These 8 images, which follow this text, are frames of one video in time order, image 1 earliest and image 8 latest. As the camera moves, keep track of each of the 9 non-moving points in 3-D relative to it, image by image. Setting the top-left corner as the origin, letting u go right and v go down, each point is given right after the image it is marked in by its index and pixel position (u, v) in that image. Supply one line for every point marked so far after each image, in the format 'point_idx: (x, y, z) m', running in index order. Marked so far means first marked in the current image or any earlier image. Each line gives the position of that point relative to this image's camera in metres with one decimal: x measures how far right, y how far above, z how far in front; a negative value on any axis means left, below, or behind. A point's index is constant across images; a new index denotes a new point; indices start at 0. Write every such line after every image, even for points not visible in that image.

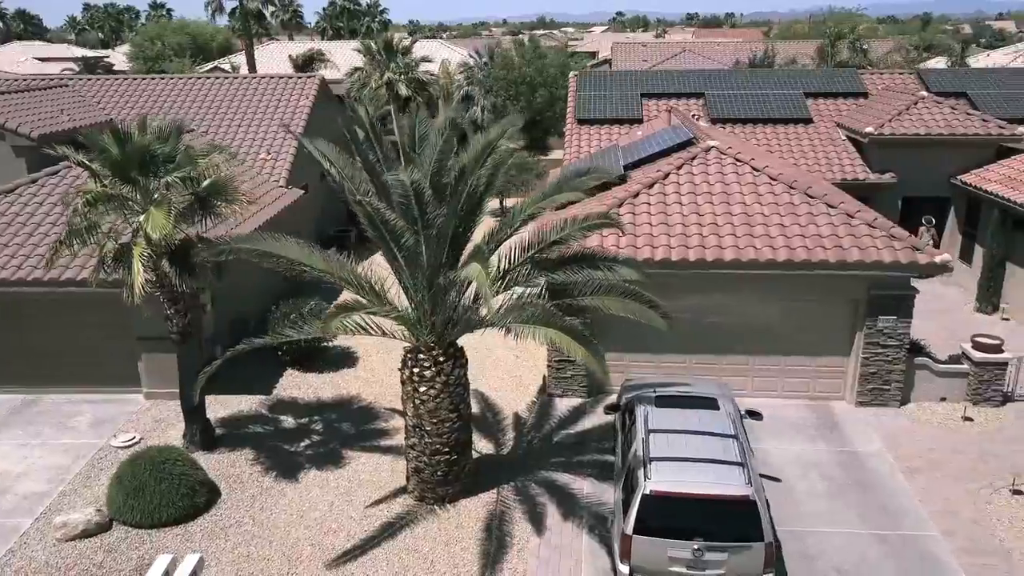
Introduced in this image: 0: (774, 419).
0: (+3.4, -1.8, +14.1) m
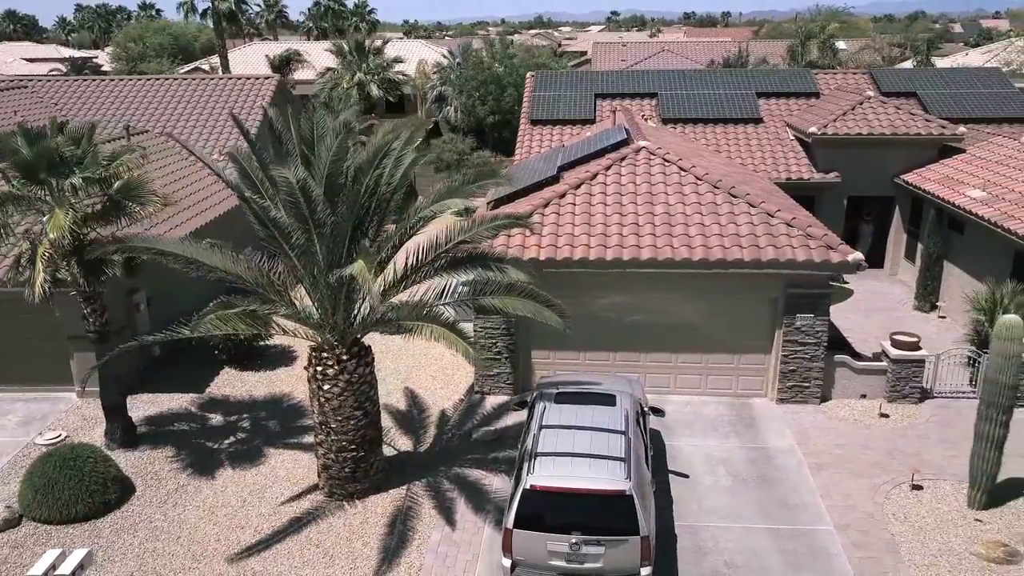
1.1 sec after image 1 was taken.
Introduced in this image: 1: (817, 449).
0: (+2.4, -1.7, +14.2) m
1: (+3.8, -2.0, +13.1) m
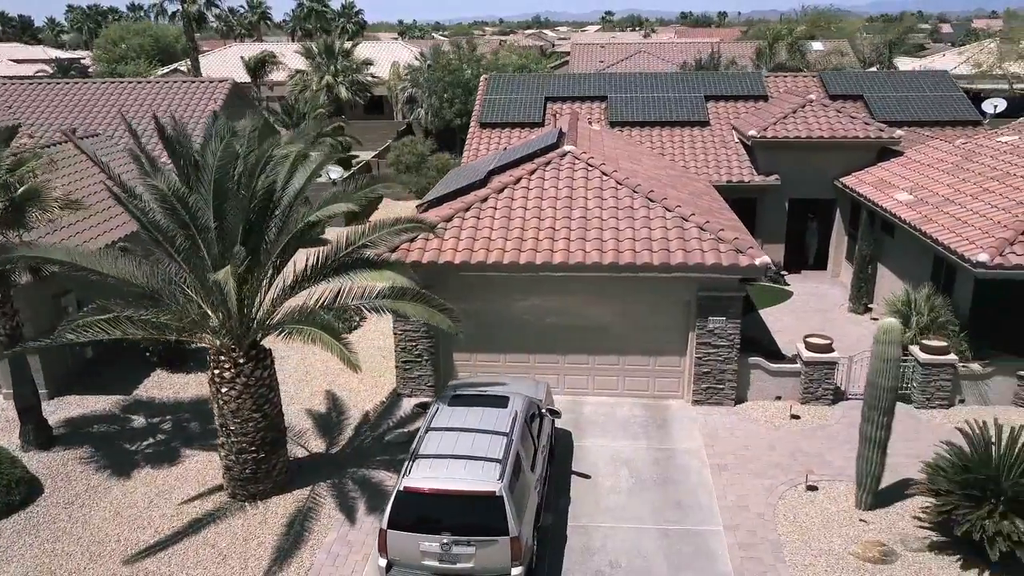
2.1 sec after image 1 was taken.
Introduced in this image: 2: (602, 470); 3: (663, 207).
0: (+1.3, -1.8, +14.4) m
1: (+2.6, -2.0, +13.3) m
2: (+1.1, -2.2, +12.8) m
3: (+2.1, +1.1, +15.0) m
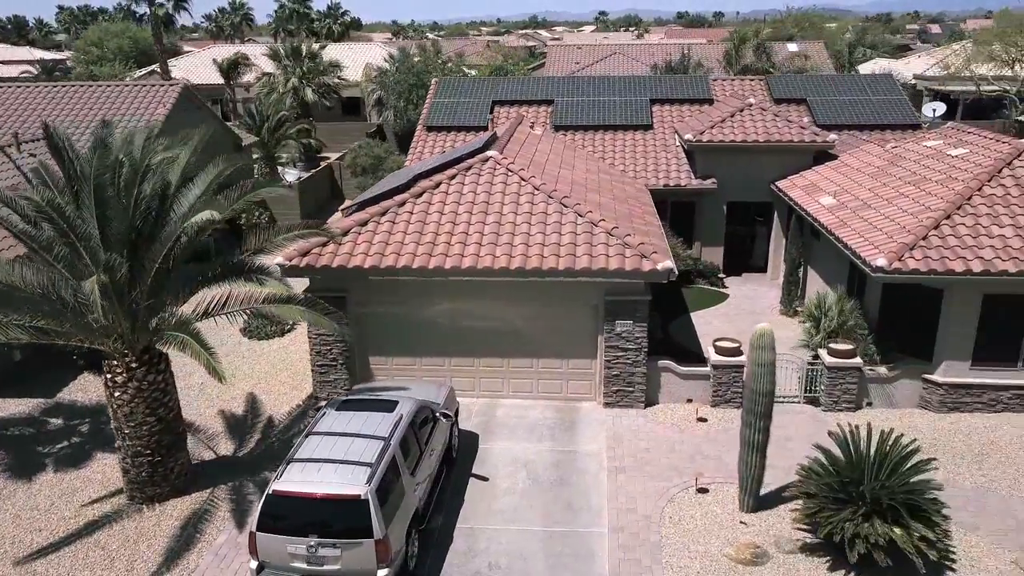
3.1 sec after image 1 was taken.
0: (+0.1, -1.8, +14.6) m
1: (+1.4, -2.1, +13.4) m
2: (-0.1, -2.2, +13.0) m
3: (+0.9, +1.1, +15.2) m
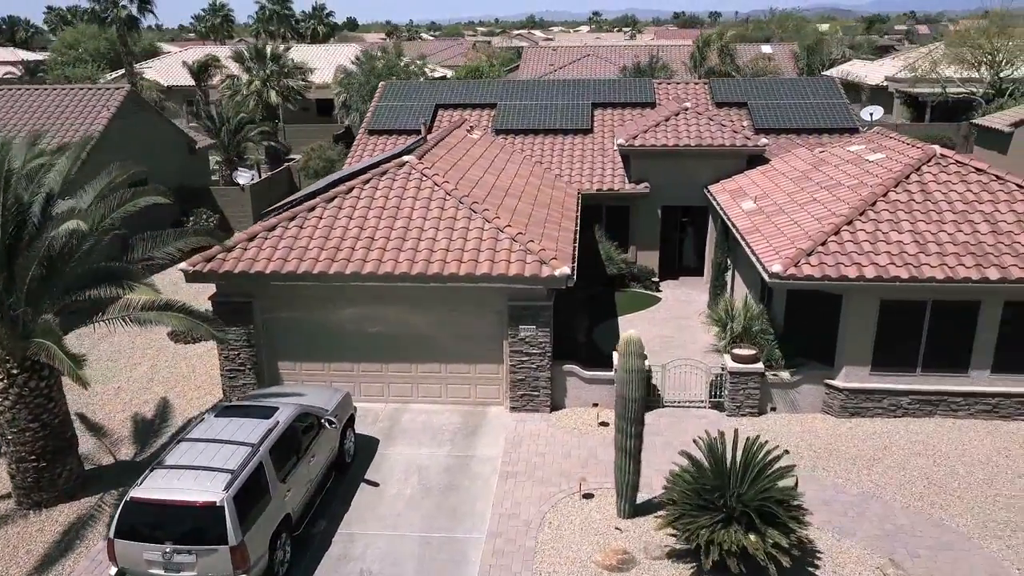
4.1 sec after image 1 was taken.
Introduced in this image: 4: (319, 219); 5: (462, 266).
0: (-1.3, -1.9, +14.6) m
1: (+0.1, -2.2, +13.5) m
2: (-1.4, -2.3, +13.1) m
3: (-0.4, +1.0, +15.2) m
4: (-2.8, +1.0, +15.4) m
5: (-0.7, +0.3, +14.0) m
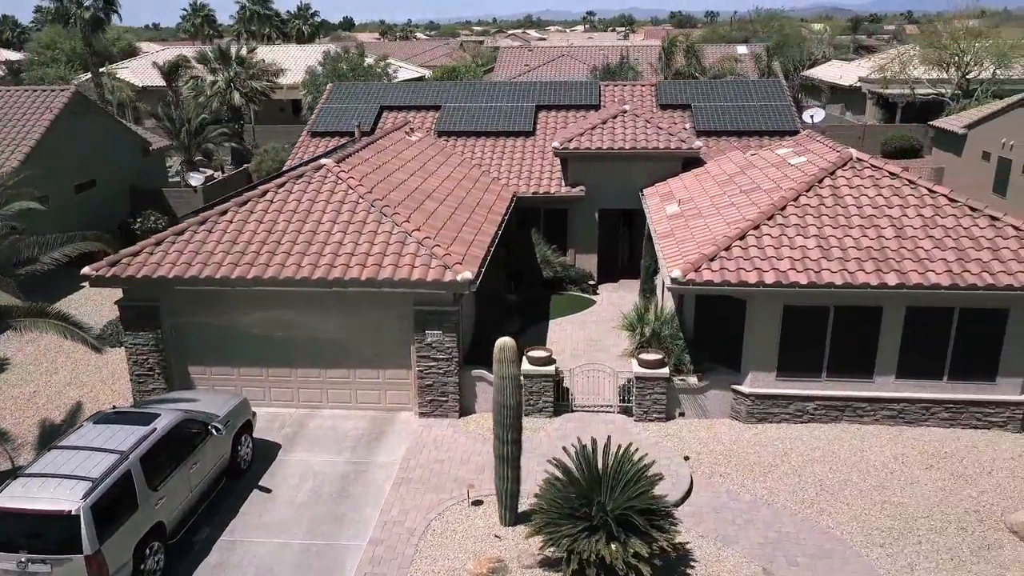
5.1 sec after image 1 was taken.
0: (-2.6, -2.0, +14.6) m
1: (-1.2, -2.2, +13.4) m
2: (-2.7, -2.4, +13.0) m
3: (-1.7, +0.9, +15.2) m
4: (-4.1, +0.9, +15.3) m
5: (-2.0, +0.2, +13.9) m
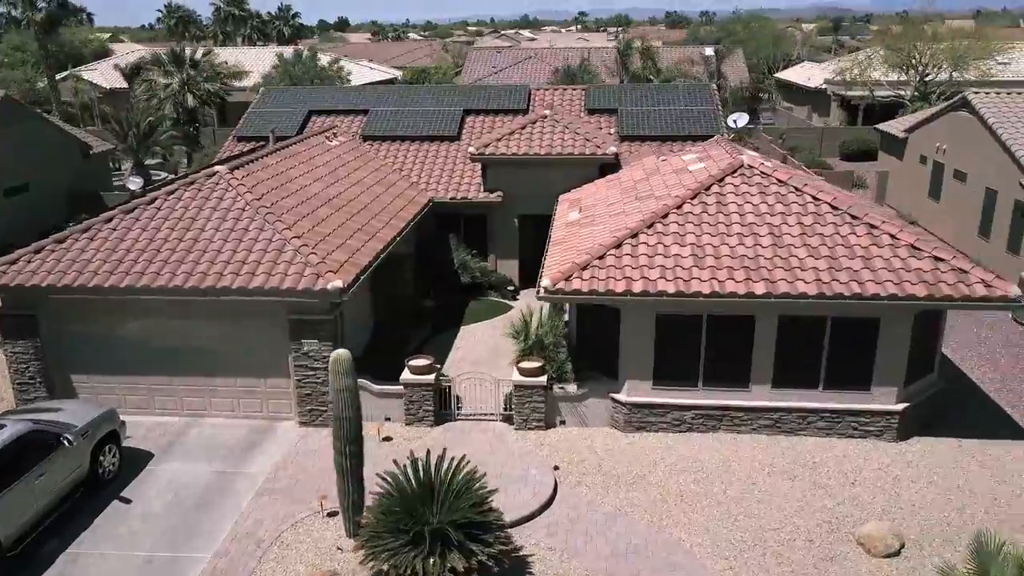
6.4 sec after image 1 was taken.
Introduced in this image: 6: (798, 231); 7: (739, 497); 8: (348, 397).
0: (-4.2, -2.1, +14.5) m
1: (-2.8, -2.3, +13.4) m
2: (-4.4, -2.5, +12.9) m
3: (-3.4, +0.8, +15.1) m
4: (-5.7, +0.8, +15.2) m
5: (-3.6, +0.1, +13.9) m
6: (+3.8, +0.8, +14.2) m
7: (+2.7, -2.4, +12.4) m
8: (-1.7, -1.1, +10.7) m
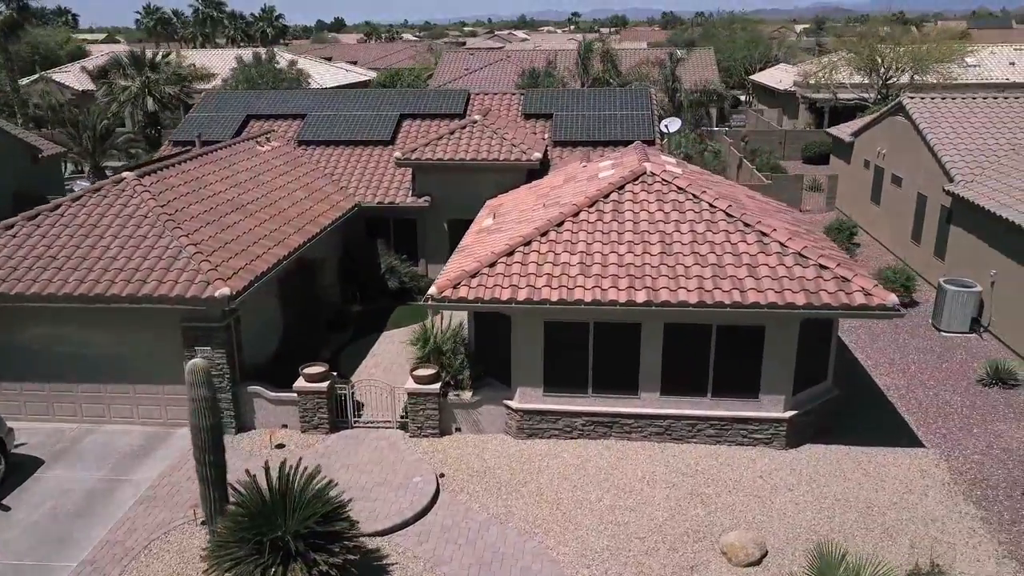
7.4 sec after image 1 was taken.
0: (-5.7, -2.2, +14.5) m
1: (-4.3, -2.4, +13.4) m
2: (-5.8, -2.6, +12.9) m
3: (-4.8, +0.7, +15.1) m
4: (-7.2, +0.7, +15.3) m
5: (-5.1, 0.0, +13.9) m
6: (+2.4, +0.7, +14.2) m
7: (+1.2, -2.5, +12.4) m
8: (-3.1, -1.2, +10.7) m
